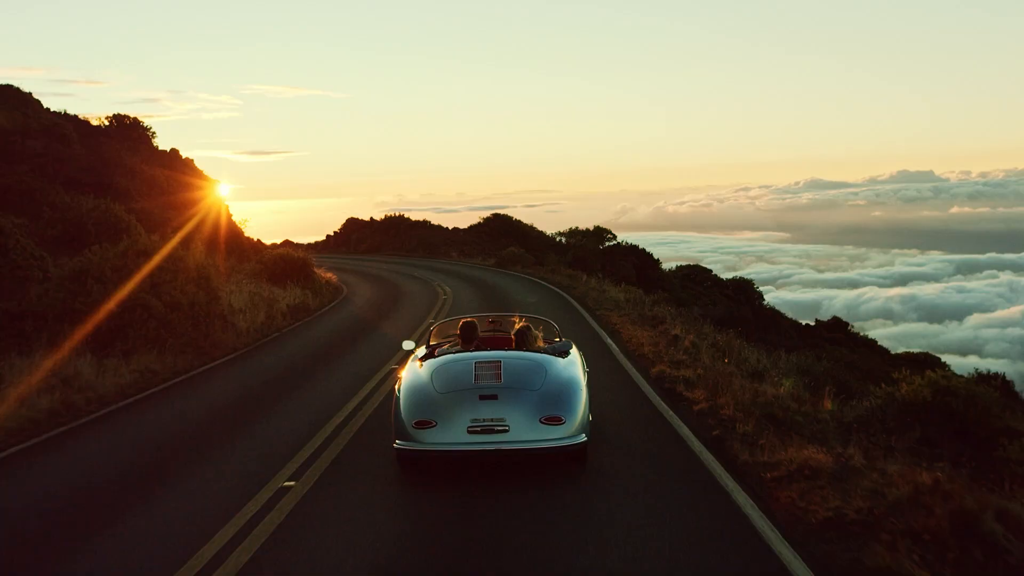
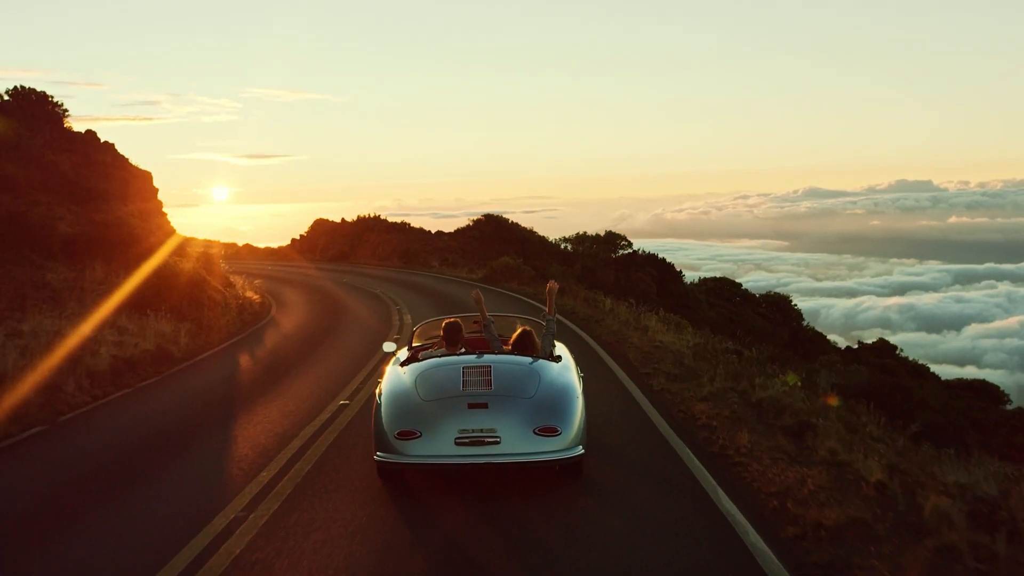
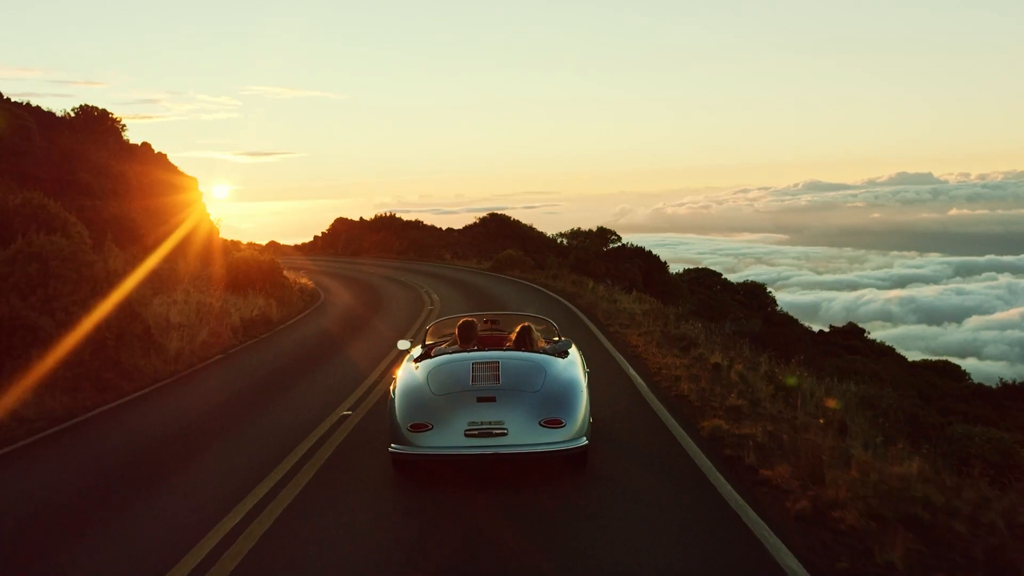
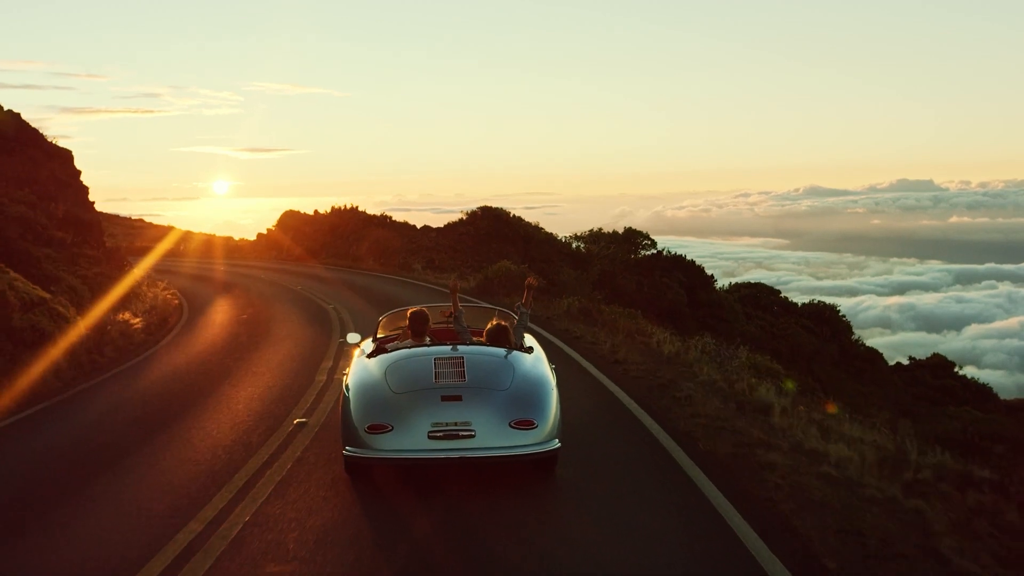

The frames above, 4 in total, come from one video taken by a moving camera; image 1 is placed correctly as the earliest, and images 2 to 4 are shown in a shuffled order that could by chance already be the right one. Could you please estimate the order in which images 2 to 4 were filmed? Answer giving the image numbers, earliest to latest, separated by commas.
3, 2, 4
